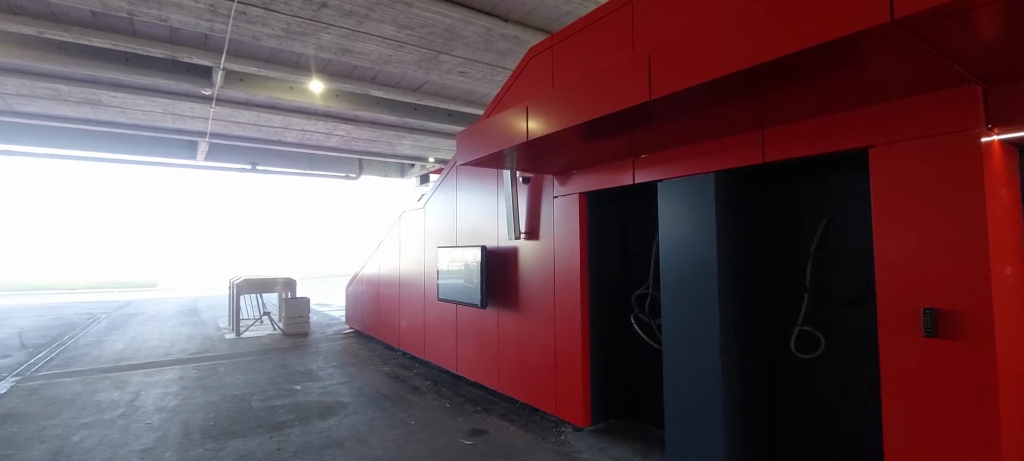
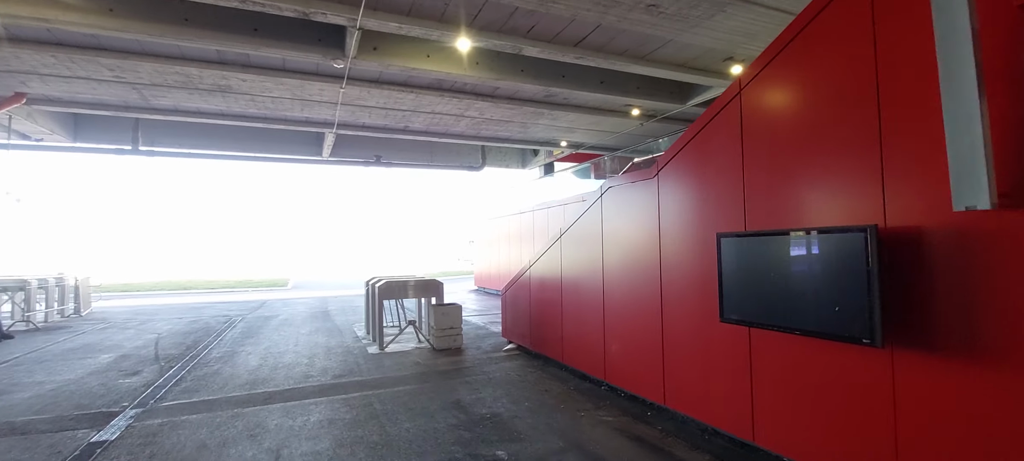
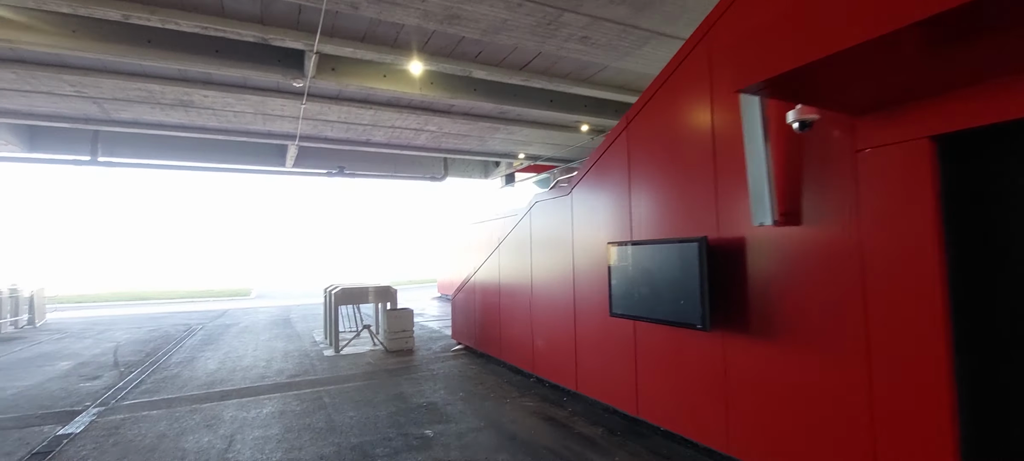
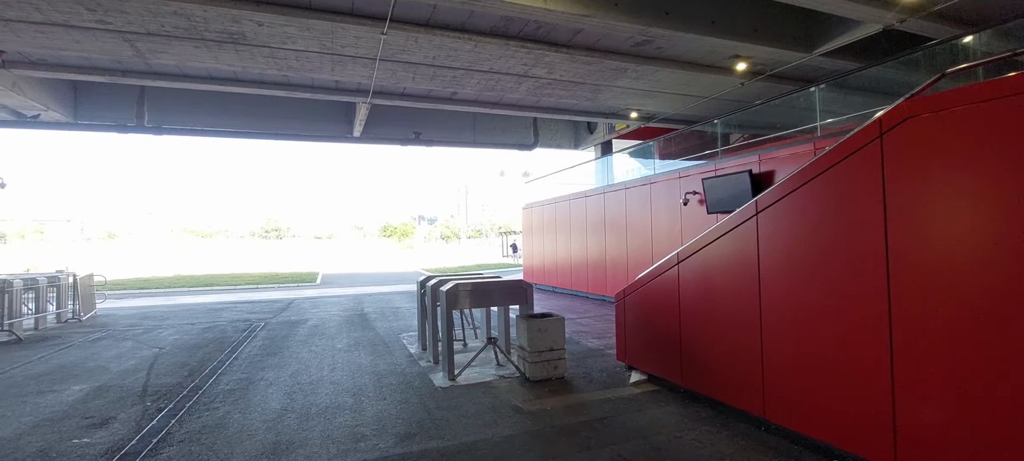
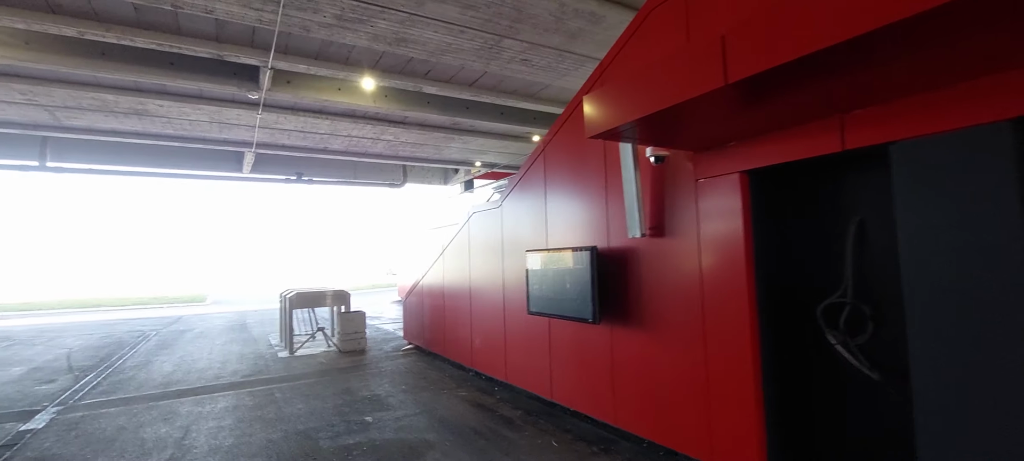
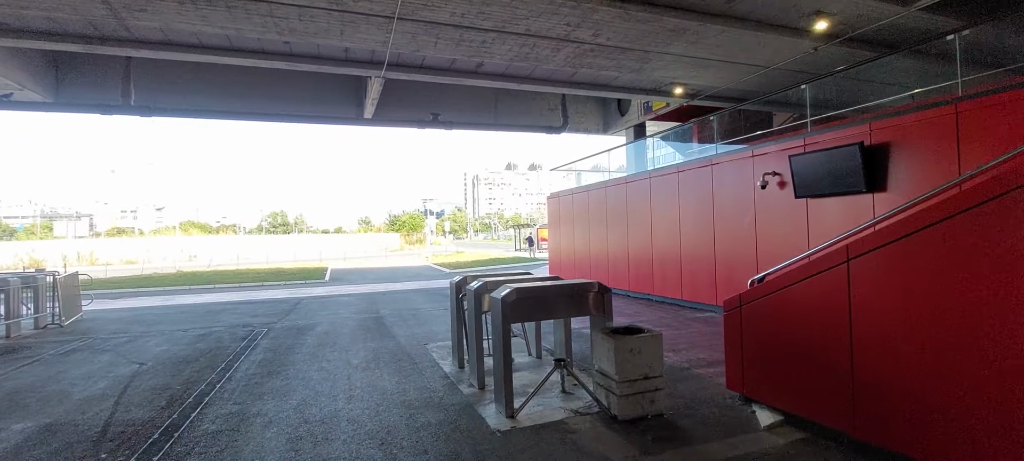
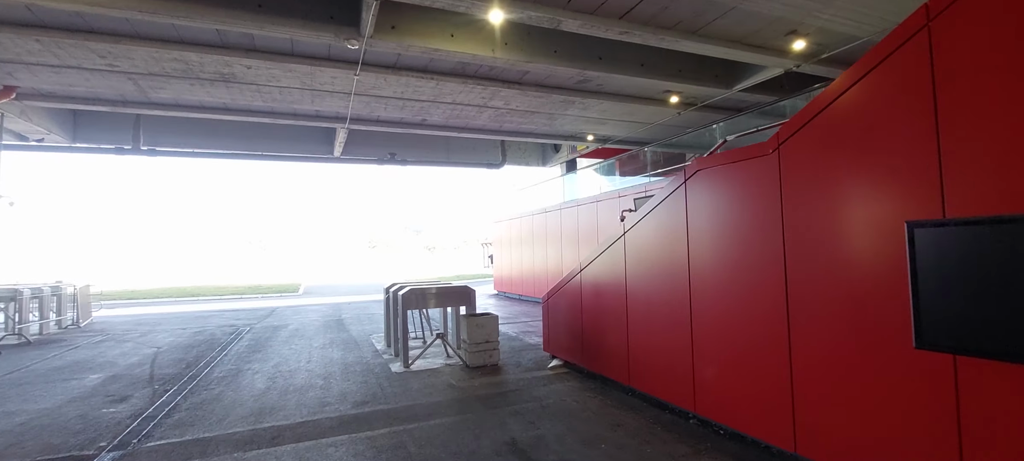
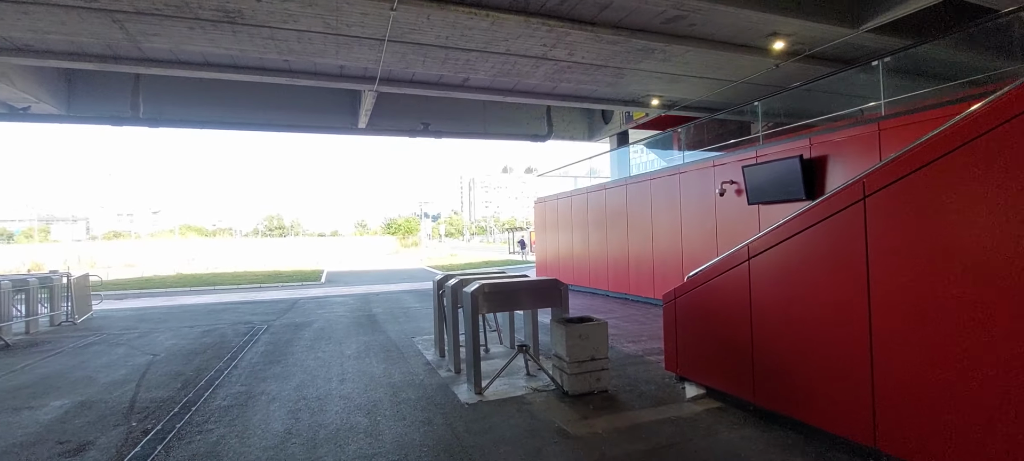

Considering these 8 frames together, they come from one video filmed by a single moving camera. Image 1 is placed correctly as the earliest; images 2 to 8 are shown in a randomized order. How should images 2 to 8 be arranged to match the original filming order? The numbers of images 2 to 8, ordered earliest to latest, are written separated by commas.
5, 3, 2, 7, 4, 8, 6
